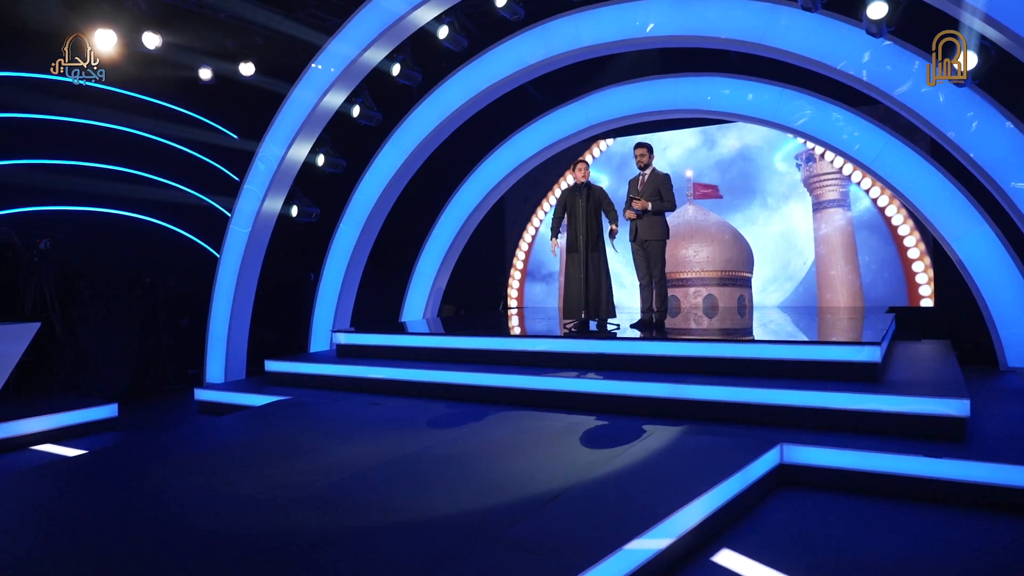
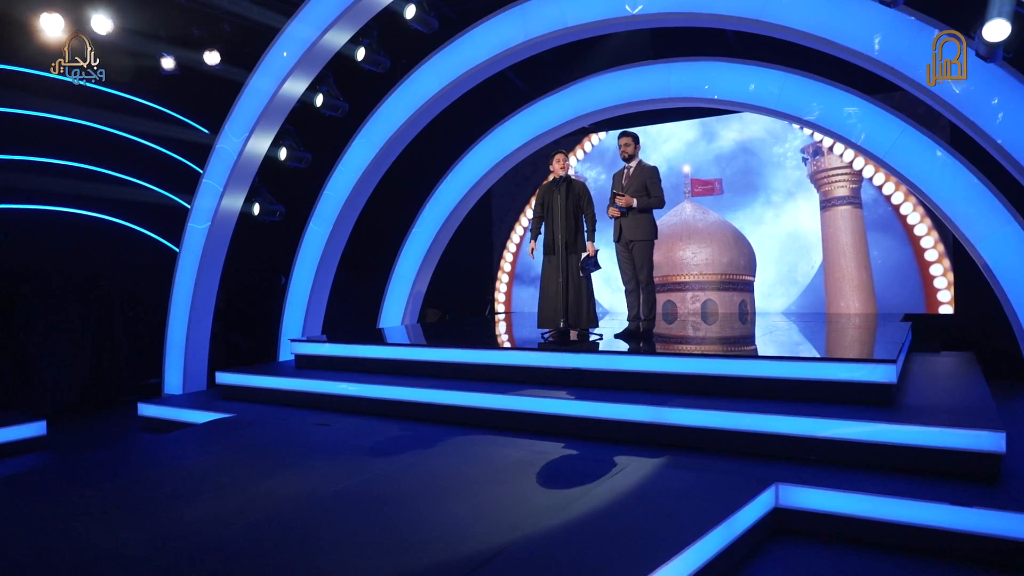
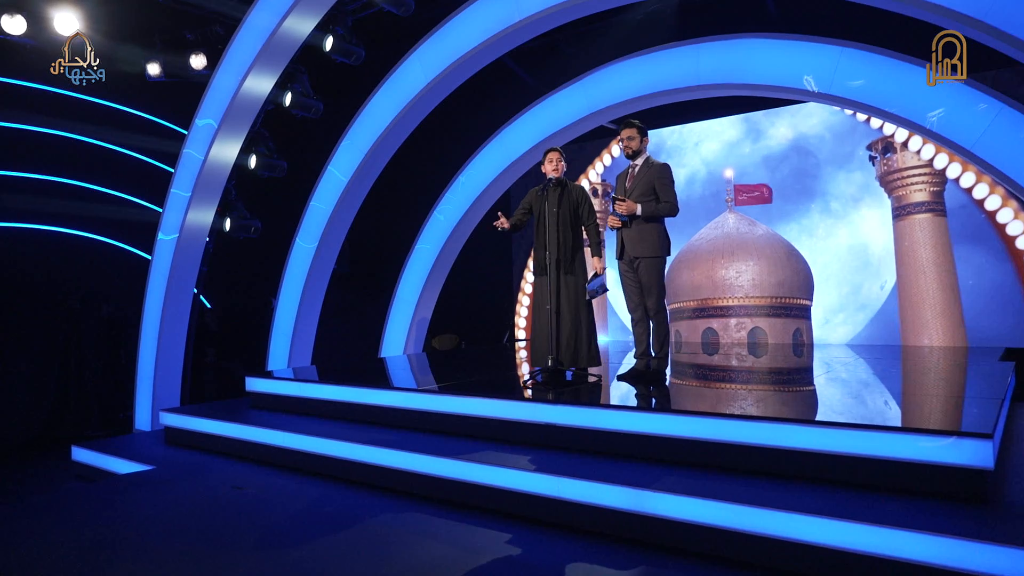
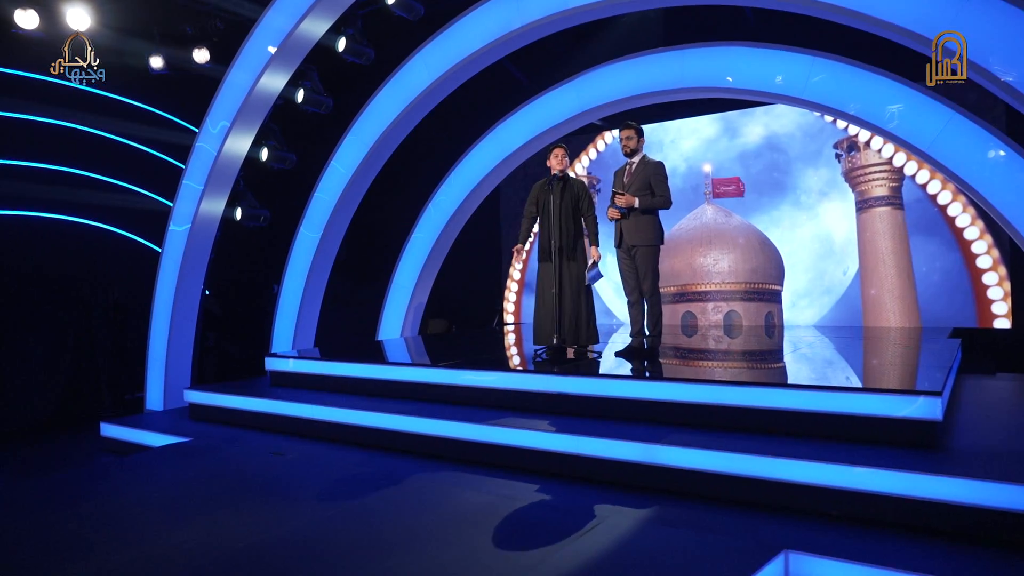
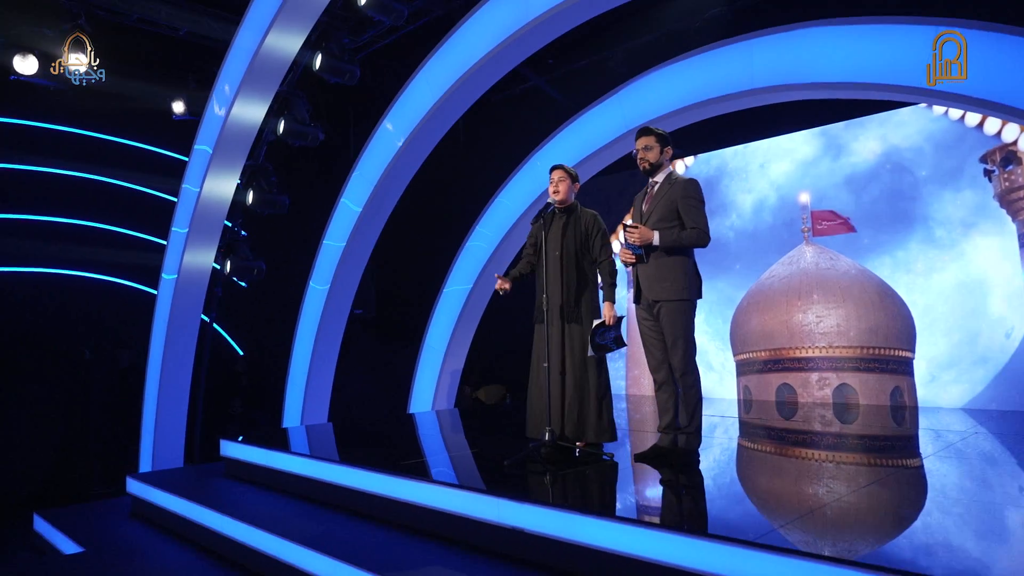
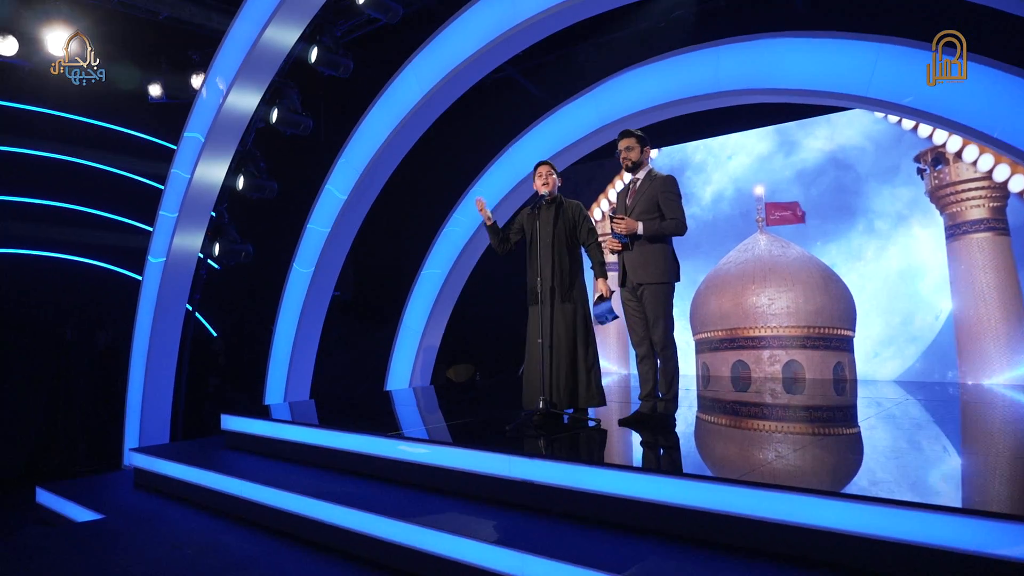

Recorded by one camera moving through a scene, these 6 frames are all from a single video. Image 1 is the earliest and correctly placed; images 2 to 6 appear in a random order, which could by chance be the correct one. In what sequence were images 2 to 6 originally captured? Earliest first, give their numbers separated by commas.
2, 4, 3, 6, 5
